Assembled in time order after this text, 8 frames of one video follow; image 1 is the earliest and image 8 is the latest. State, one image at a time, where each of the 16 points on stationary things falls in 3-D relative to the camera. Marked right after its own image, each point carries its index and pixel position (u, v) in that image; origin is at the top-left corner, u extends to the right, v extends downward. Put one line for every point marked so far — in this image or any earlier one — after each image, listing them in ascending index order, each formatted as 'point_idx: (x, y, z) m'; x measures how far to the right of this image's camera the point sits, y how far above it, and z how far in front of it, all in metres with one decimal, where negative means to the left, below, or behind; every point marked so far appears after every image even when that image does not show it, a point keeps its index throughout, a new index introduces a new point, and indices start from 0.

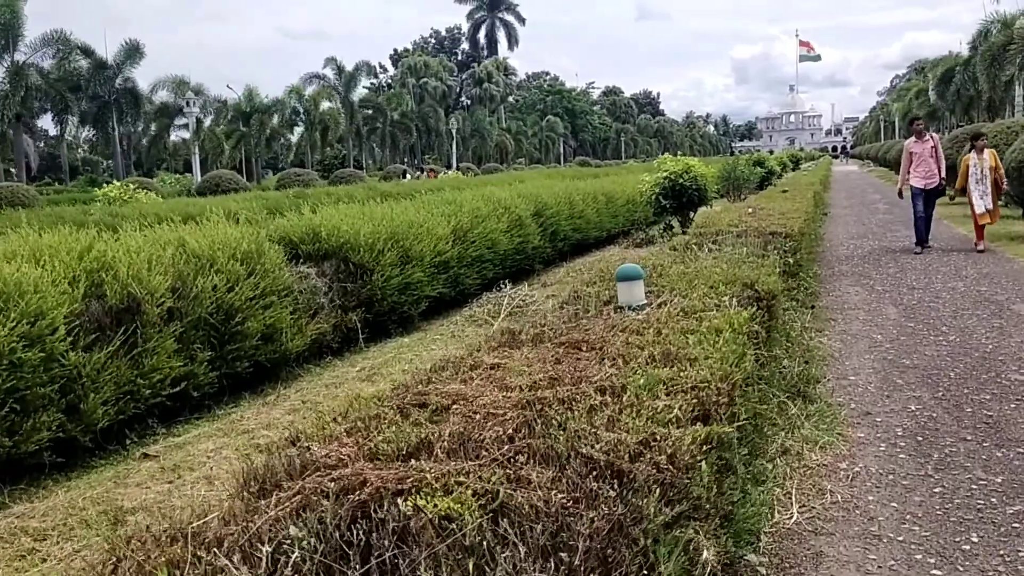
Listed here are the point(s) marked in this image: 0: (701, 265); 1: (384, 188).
0: (+0.9, +0.1, +4.4) m
1: (-2.1, +1.6, +14.9) m
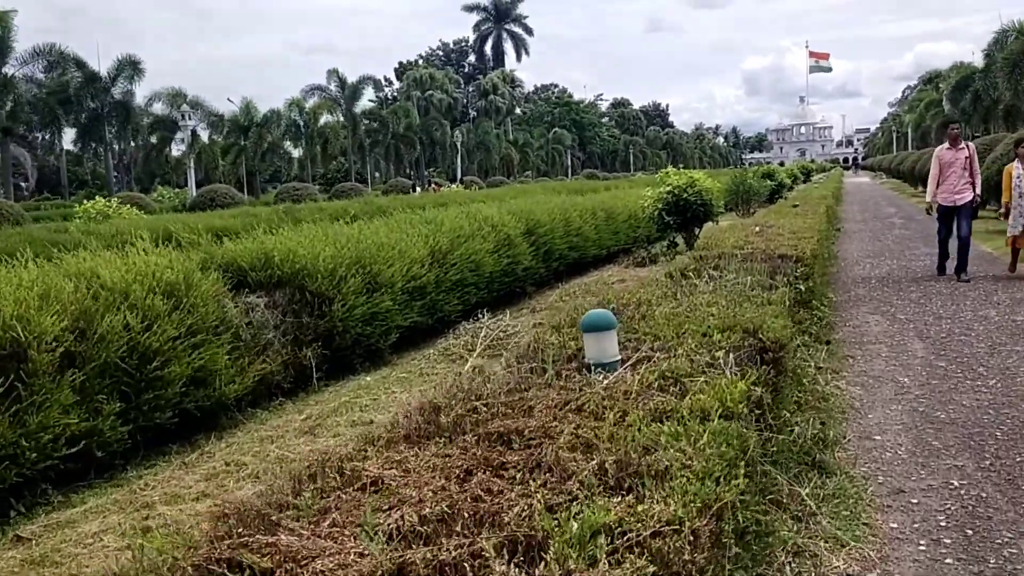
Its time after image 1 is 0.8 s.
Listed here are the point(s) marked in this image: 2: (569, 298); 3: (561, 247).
0: (+0.8, -0.1, +3.7) m
1: (-2.2, +1.3, +14.3) m
2: (+0.5, -0.1, +8.5) m
3: (+0.6, +0.5, +10.2) m
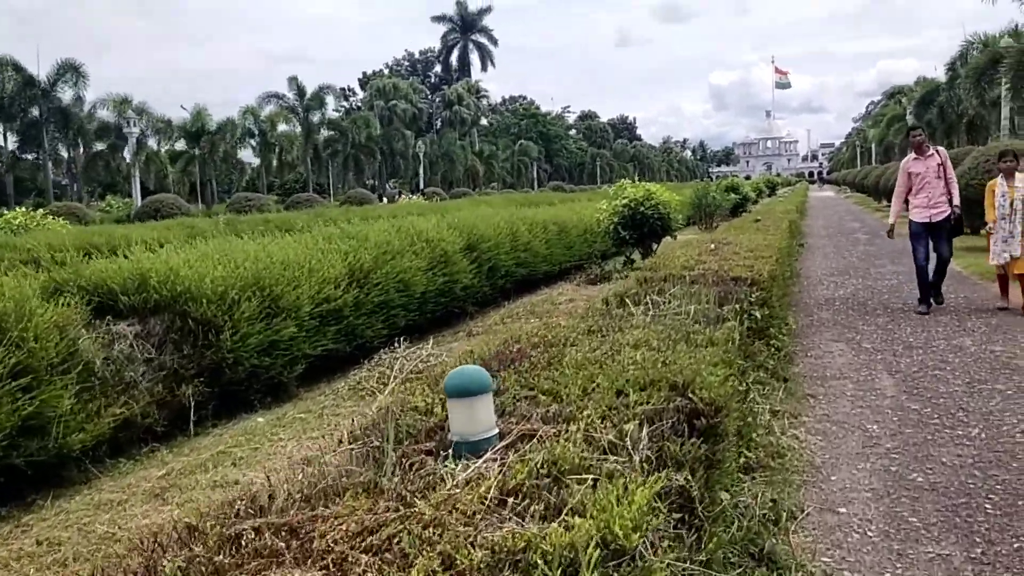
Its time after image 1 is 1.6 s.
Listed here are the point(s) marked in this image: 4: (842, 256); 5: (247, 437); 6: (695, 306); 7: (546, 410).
0: (+0.4, -0.2, +3.0) m
1: (-2.9, +1.1, +13.5) m
2: (0.0, -0.3, +7.9) m
3: (-0.1, +0.3, +9.5) m
4: (+4.5, +0.4, +12.2) m
5: (-1.3, -0.7, +4.3) m
6: (+0.8, -0.1, +4.0) m
7: (+0.1, -0.3, +2.1) m
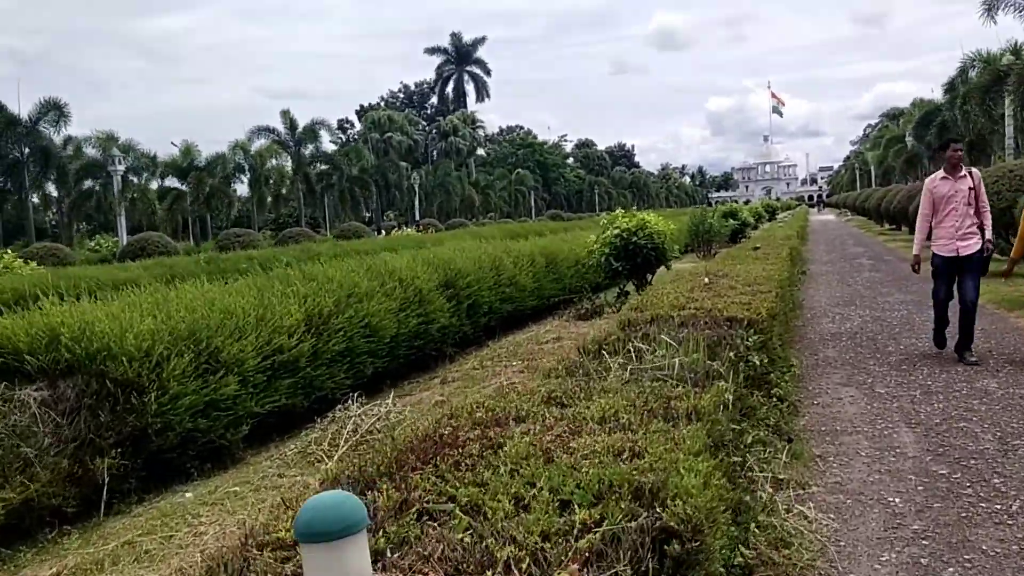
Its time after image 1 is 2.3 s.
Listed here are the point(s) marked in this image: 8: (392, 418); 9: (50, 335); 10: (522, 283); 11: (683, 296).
0: (+0.2, -0.3, +2.4) m
1: (-3.1, +0.5, +13.0) m
2: (-0.2, -0.6, +7.3) m
3: (-0.2, -0.1, +8.9) m
4: (+4.3, 0.0, +11.6) m
5: (-1.4, -1.0, +3.7) m
6: (+0.6, -0.3, +3.4) m
7: (-0.1, -0.4, +1.5) m
8: (-0.6, -0.7, +4.9) m
9: (-2.1, -0.2, +4.2) m
10: (+0.1, +0.1, +9.9) m
11: (+1.1, -0.1, +5.6) m
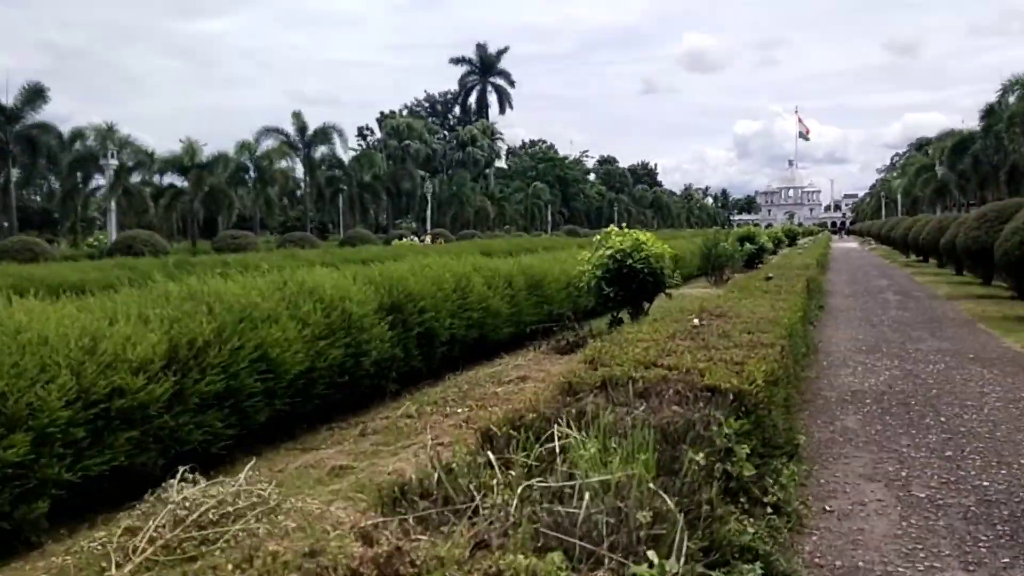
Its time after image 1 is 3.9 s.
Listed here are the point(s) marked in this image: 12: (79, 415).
0: (-0.3, -0.5, +1.1) m
1: (-3.3, +0.3, +11.7) m
2: (-0.5, -0.8, +5.9) m
3: (-0.5, -0.3, +7.6) m
4: (+4.1, -0.4, +10.2) m
5: (-1.9, -1.0, +2.4) m
6: (+0.2, -0.4, +2.1) m
7: (-0.6, -0.5, +0.2) m
8: (-1.1, -0.8, +3.5) m
9: (-2.6, -0.3, +2.9) m
10: (-0.2, -0.2, +8.5) m
11: (+0.7, -0.3, +4.2) m
12: (-1.8, -0.5, +3.7) m
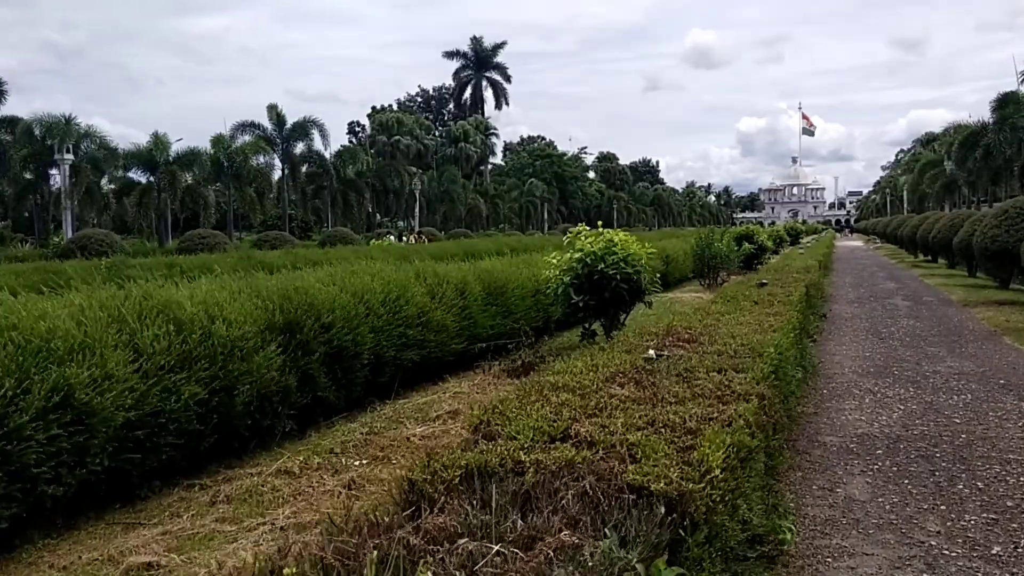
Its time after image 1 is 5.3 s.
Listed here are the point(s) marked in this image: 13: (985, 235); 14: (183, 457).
0: (-0.7, -0.6, -0.2) m
1: (-3.7, +0.3, +10.5) m
2: (-1.0, -0.9, +4.7) m
3: (-1.0, -0.4, +6.3) m
4: (+3.6, -0.5, +8.9) m
5: (-2.3, -1.1, +1.2) m
6: (-0.3, -0.5, +0.8) m
7: (-1.0, -0.6, -1.1) m
8: (-1.5, -0.9, +2.3) m
9: (-3.0, -0.4, +1.6) m
10: (-0.6, -0.3, +7.3) m
11: (+0.2, -0.4, +3.0) m
12: (-2.3, -0.6, +2.5) m
13: (+6.9, +0.8, +13.0) m
14: (-1.7, -0.9, +4.6) m
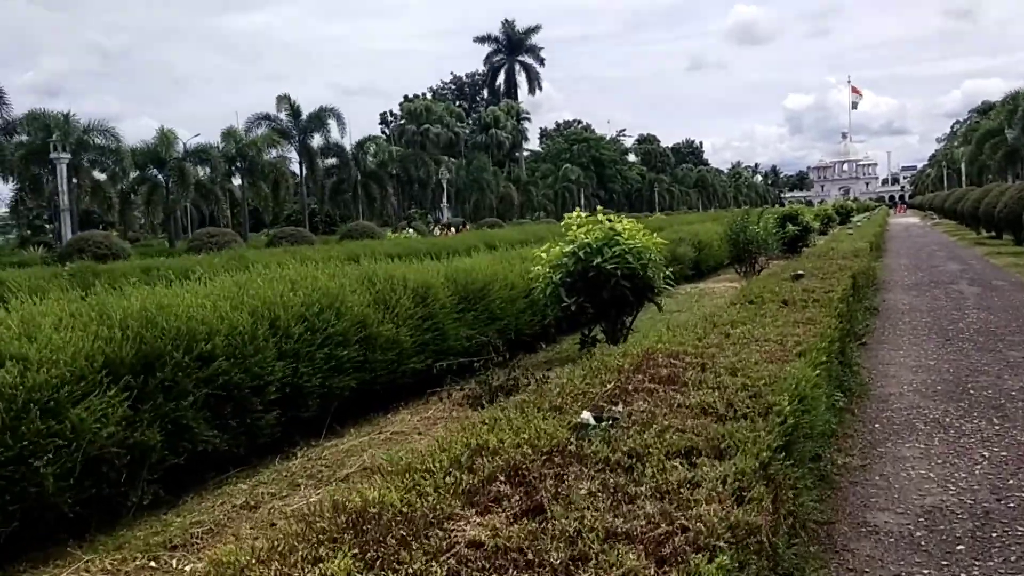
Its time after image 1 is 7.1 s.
0: (-1.3, -0.7, -1.6) m
1: (-3.8, +0.2, +9.2) m
2: (-1.3, -1.0, +3.3) m
3: (-1.2, -0.5, +4.9) m
4: (+3.5, -0.4, +7.3) m
5: (-2.9, -1.3, -0.1) m
6: (-0.8, -0.7, -0.6) m
7: (-1.7, -0.8, -2.4) m
8: (-2.0, -1.1, +0.9) m
9: (-3.5, -0.6, +0.4) m
10: (-0.8, -0.3, +5.8) m
11: (-0.2, -0.5, +1.5) m
12: (-2.7, -0.8, +1.2) m
13: (+6.9, +1.0, +11.2) m
14: (-2.0, -1.0, +3.2) m
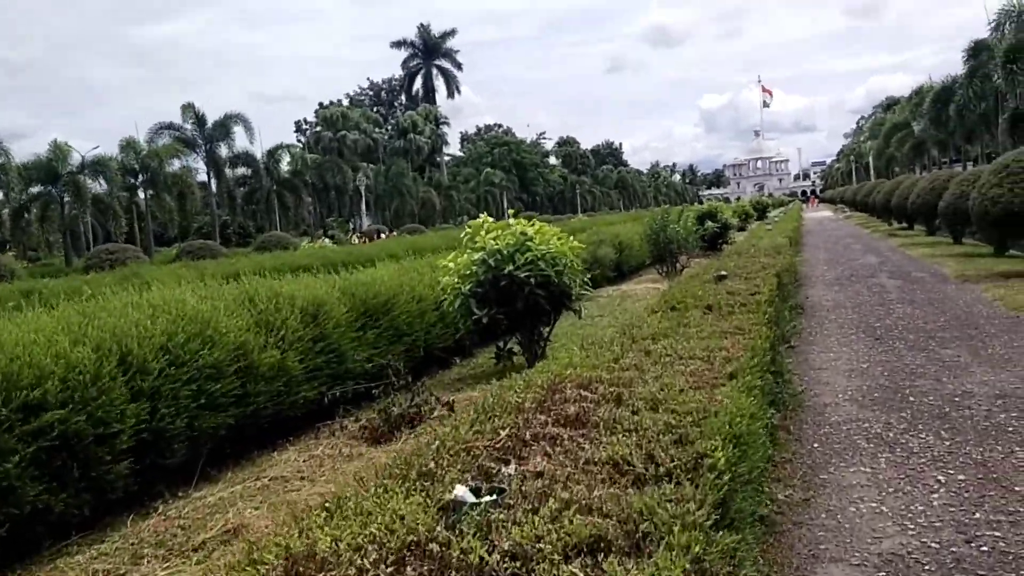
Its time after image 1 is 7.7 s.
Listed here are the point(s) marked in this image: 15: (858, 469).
0: (-1.3, -0.8, -2.3) m
1: (-4.6, -0.1, +8.2) m
2: (-1.7, -1.1, +2.5) m
3: (-1.7, -0.6, +4.2) m
4: (+2.8, -0.4, +6.9) m
5: (-2.9, -1.5, -1.0) m
6: (-0.9, -0.8, -1.3) m
7: (-1.6, -0.9, -3.2) m
8: (-2.1, -1.2, +0.1) m
9: (-3.6, -0.8, -0.5) m
10: (-1.4, -0.4, +5.1) m
11: (-0.4, -0.5, +0.9) m
12: (-2.9, -0.9, +0.3) m
13: (+5.8, +1.1, +11.1) m
14: (-2.4, -1.1, +2.4) m
15: (+1.4, -0.7, +3.6) m
